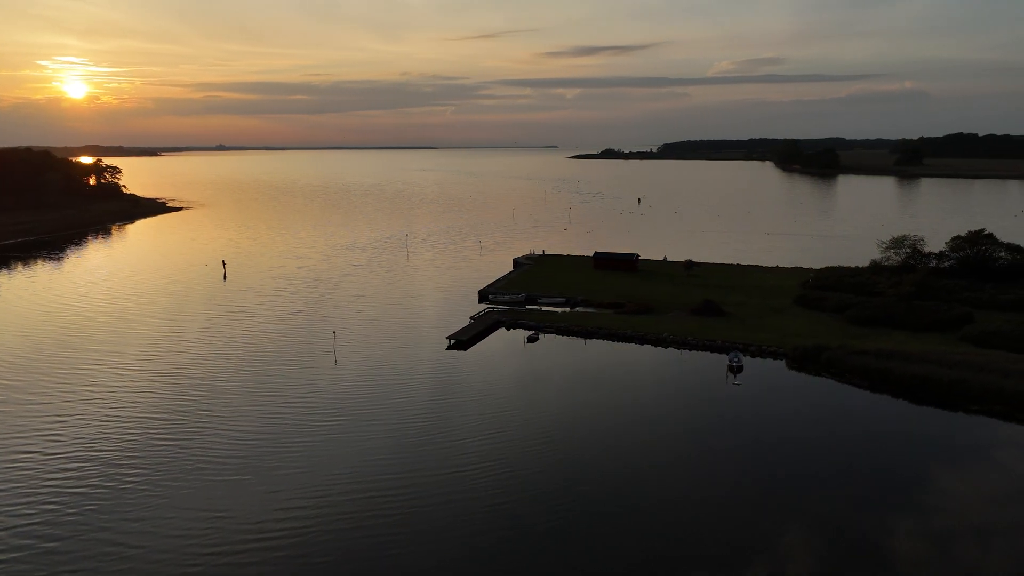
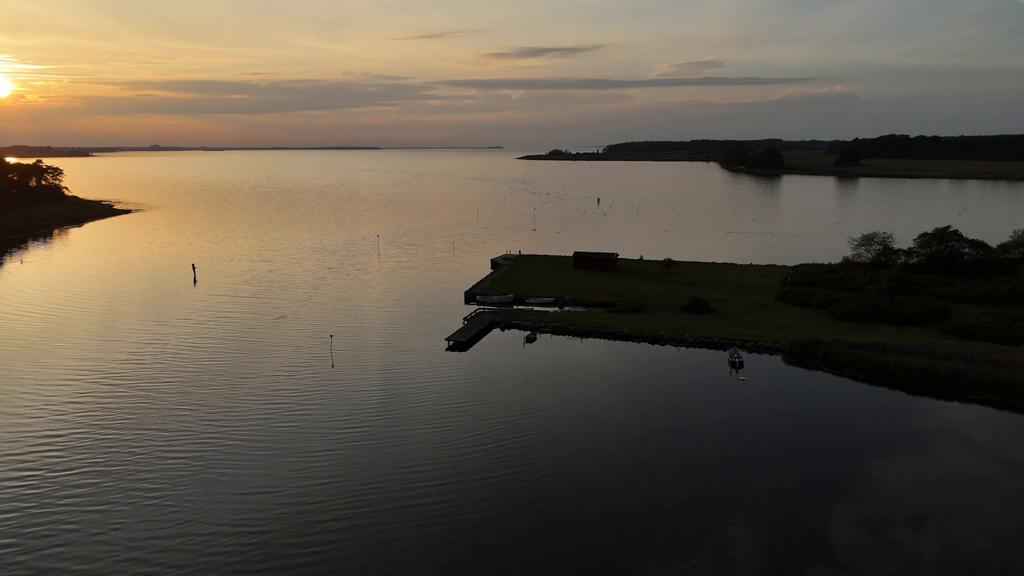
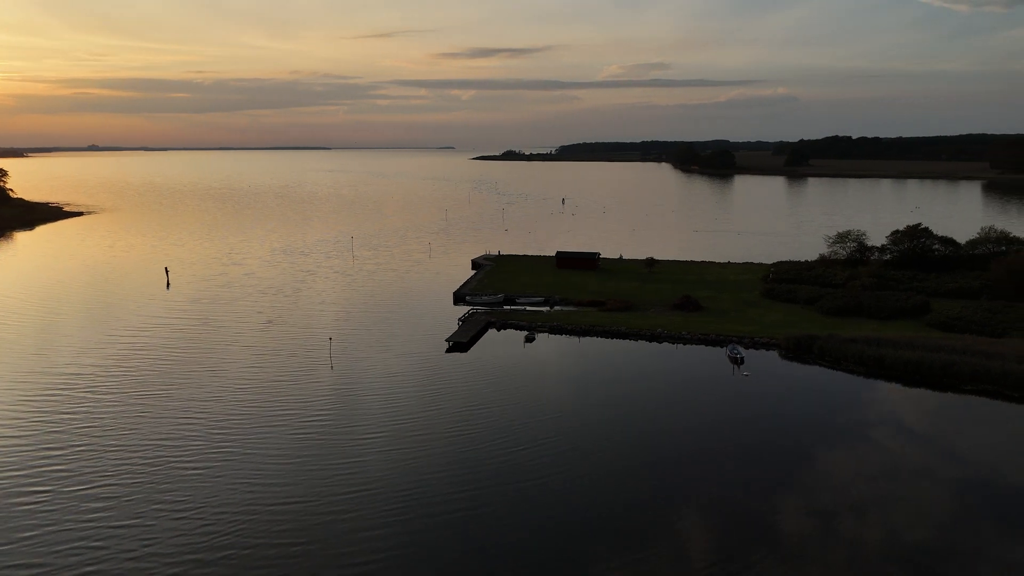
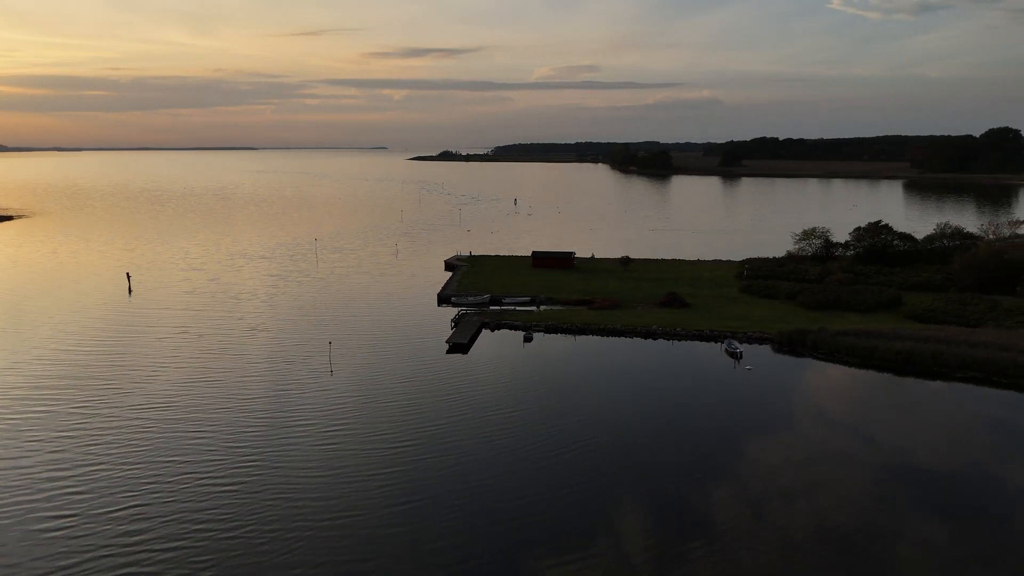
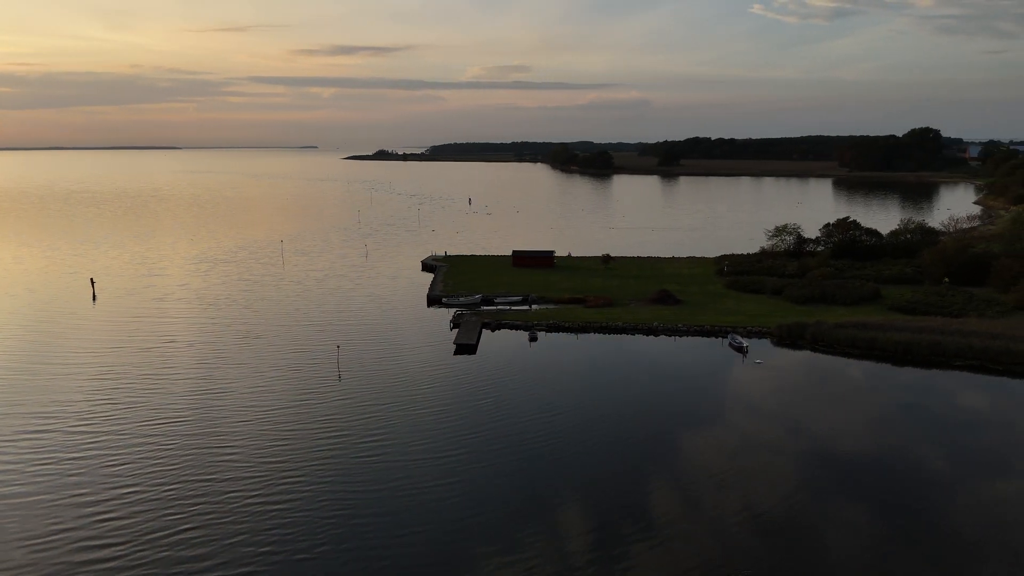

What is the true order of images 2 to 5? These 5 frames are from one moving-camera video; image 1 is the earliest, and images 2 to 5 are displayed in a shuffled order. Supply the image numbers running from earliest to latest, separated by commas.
2, 3, 4, 5
